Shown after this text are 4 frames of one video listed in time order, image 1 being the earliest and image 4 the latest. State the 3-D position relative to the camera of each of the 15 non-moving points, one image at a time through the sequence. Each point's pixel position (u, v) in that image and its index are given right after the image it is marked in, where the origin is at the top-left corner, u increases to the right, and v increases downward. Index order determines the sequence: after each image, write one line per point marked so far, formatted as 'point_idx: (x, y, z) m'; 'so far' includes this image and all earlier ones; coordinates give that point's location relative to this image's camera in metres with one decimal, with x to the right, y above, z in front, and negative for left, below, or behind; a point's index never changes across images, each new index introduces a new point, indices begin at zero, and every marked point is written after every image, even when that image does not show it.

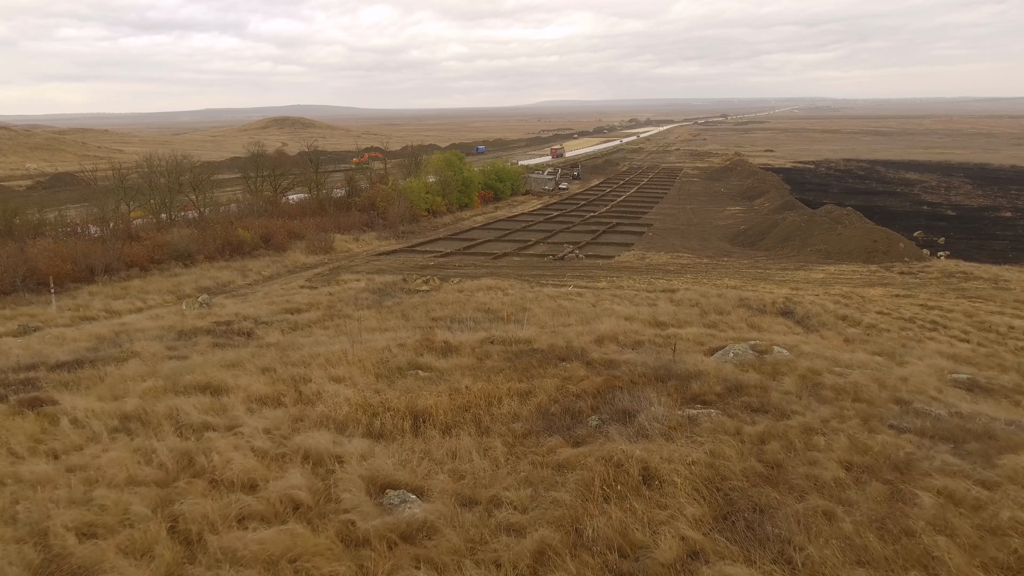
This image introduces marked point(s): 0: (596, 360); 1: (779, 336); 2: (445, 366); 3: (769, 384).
0: (+1.1, -0.9, +8.9) m
1: (+5.1, -0.9, +13.4) m
2: (-0.9, -1.0, +9.2) m
3: (+2.7, -1.0, +7.3) m
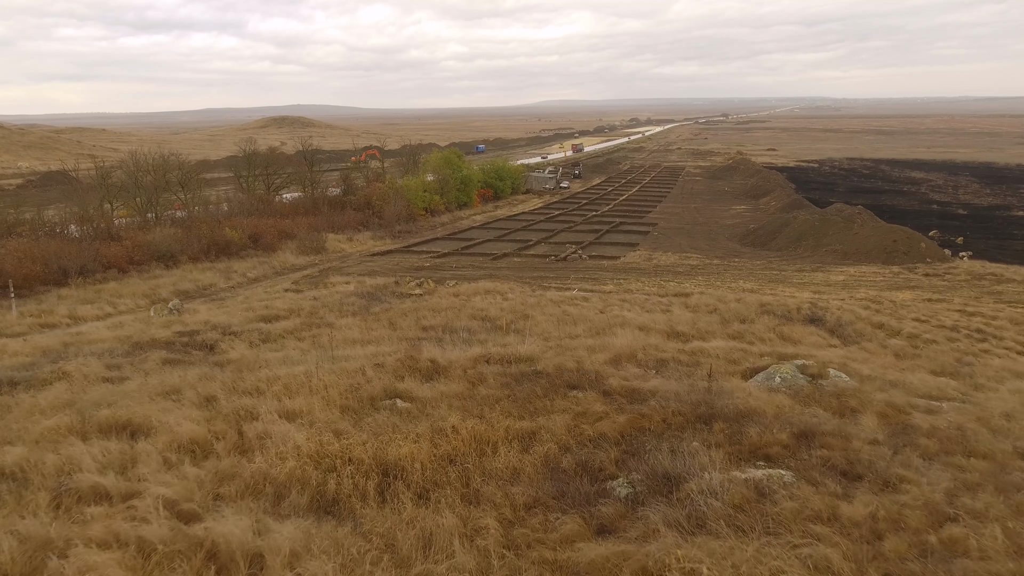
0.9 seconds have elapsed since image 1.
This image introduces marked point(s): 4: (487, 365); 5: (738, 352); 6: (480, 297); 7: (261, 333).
0: (+1.1, -1.0, +7.2) m
1: (+5.1, -1.0, +11.7) m
2: (-0.9, -1.2, +7.5) m
3: (+2.7, -1.1, +5.5) m
4: (-0.3, -1.0, +9.0) m
5: (+3.5, -1.0, +10.7) m
6: (-0.9, -0.3, +19.7) m
7: (-5.0, -0.9, +13.9) m
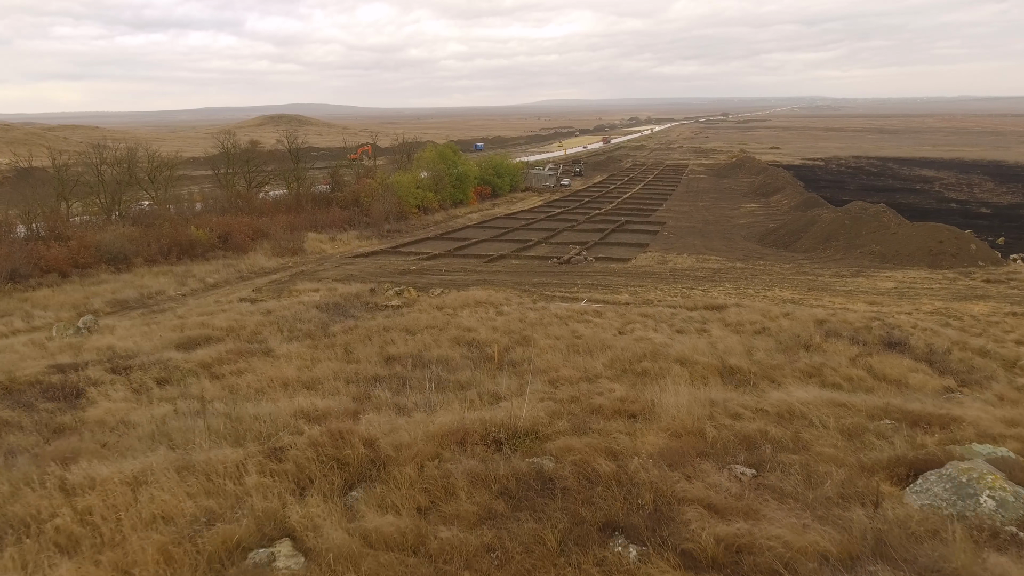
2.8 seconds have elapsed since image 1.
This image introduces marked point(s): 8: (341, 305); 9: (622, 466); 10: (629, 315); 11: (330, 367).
0: (+1.0, -1.3, +3.6) m
1: (+5.1, -1.3, +8.1) m
2: (-1.0, -1.4, +3.9) m
3: (+2.6, -1.4, +1.9) m
4: (-0.4, -1.3, +5.4) m
5: (+3.4, -1.3, +7.1) m
6: (-1.0, -0.5, +16.1) m
7: (-5.1, -1.2, +10.2) m
8: (-4.3, -0.4, +17.7) m
9: (+0.8, -1.2, +4.8) m
10: (+2.6, -0.6, +15.3) m
11: (-2.7, -1.1, +10.1) m
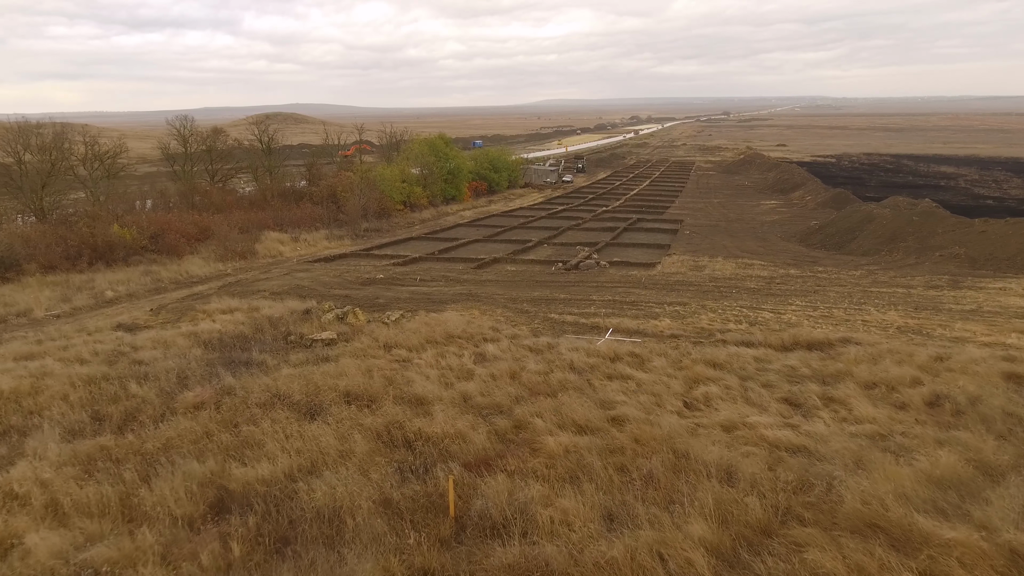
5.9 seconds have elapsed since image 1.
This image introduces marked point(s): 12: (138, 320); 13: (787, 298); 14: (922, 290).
0: (+0.8, -1.7, -2.4) m
1: (+4.9, -1.7, +2.1) m
2: (-1.1, -1.9, -2.1) m
3: (+2.4, -1.8, -4.0) m
4: (-0.6, -1.7, -0.6) m
5: (+3.2, -1.7, +1.1) m
6: (-1.2, -1.0, +10.2) m
7: (-5.3, -1.6, +4.3) m
8: (-4.5, -0.9, +11.7) m
9: (+0.6, -1.6, -1.1) m
10: (+2.4, -1.0, +9.4) m
11: (-2.8, -1.6, +4.1) m
12: (-8.0, -0.7, +14.8) m
13: (+6.6, -0.3, +16.4) m
14: (+10.9, 0.0, +18.3) m
